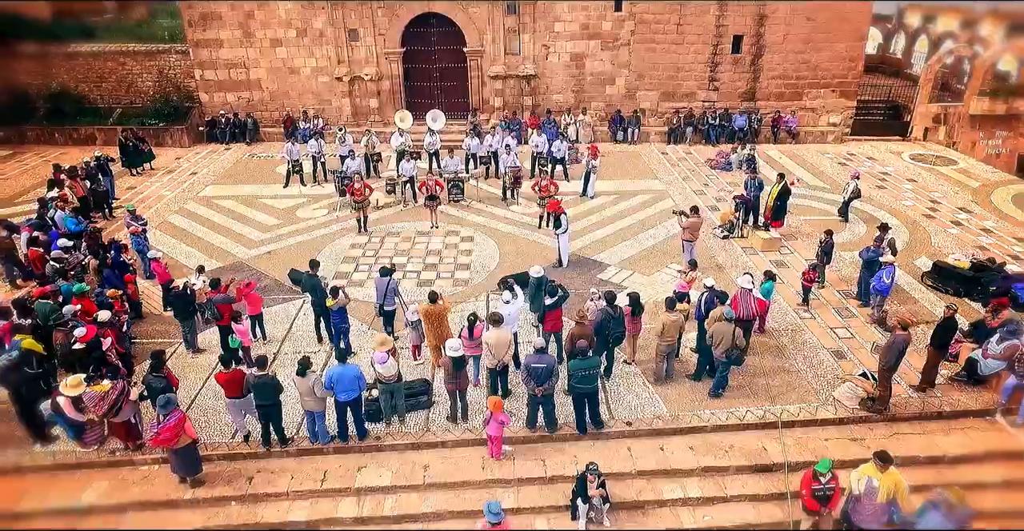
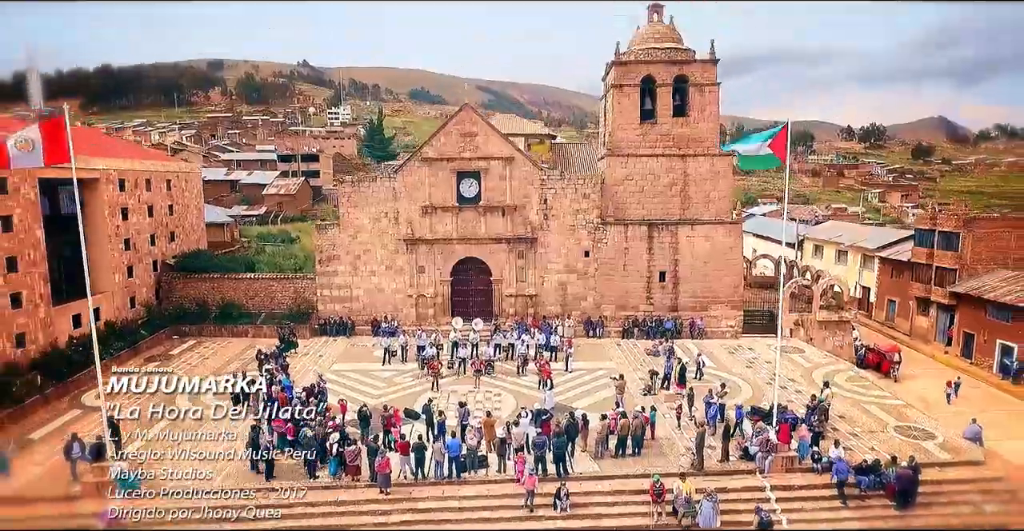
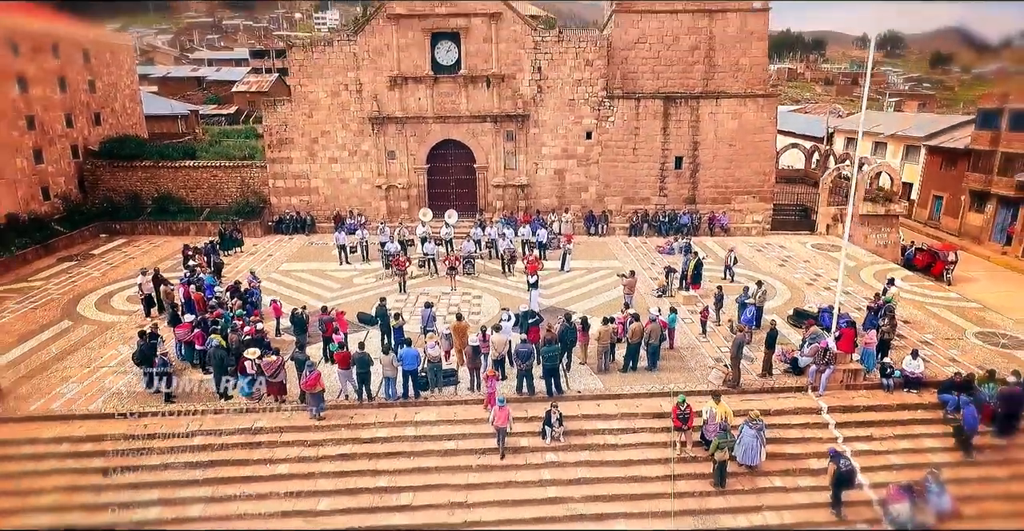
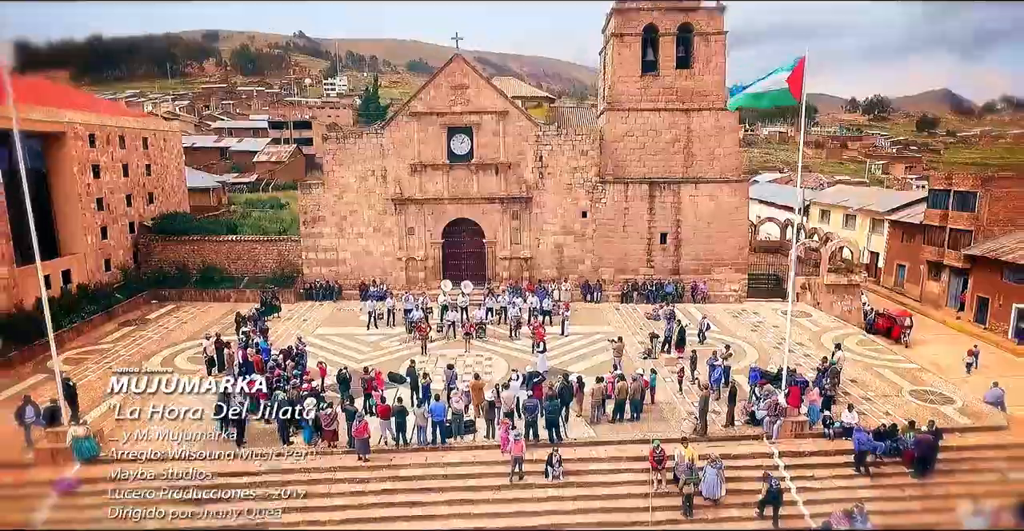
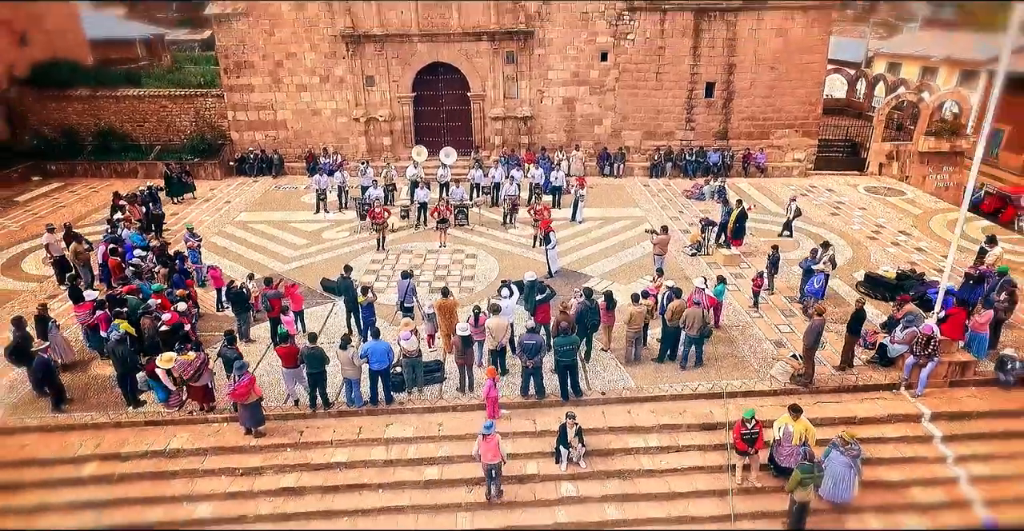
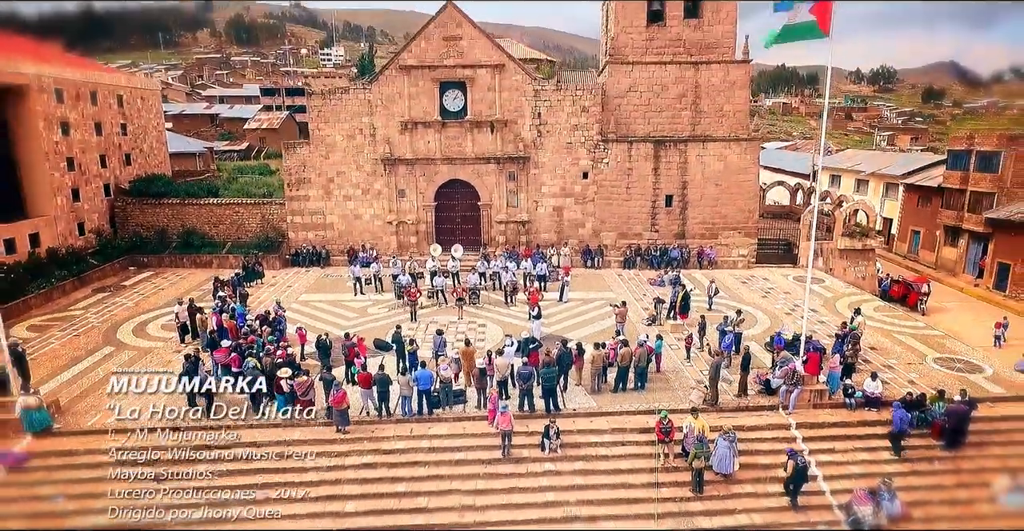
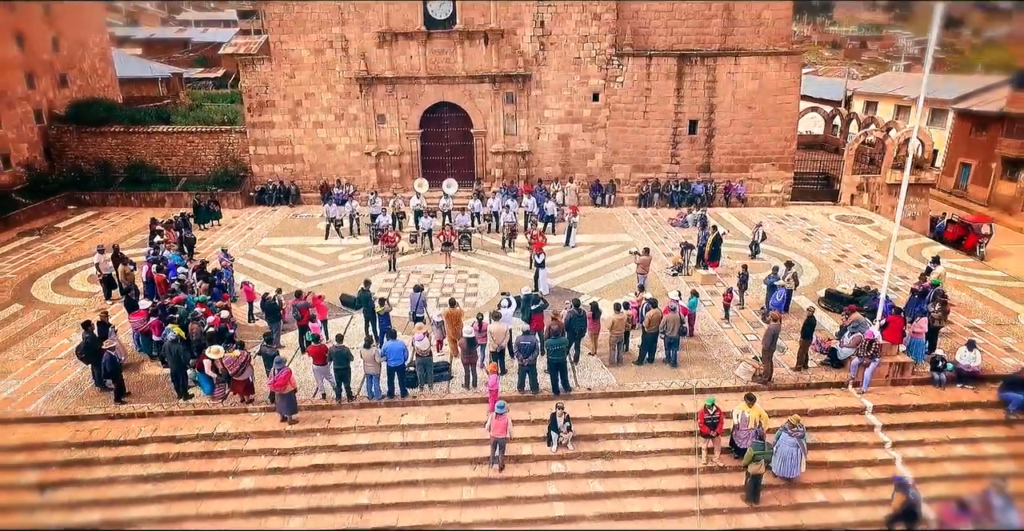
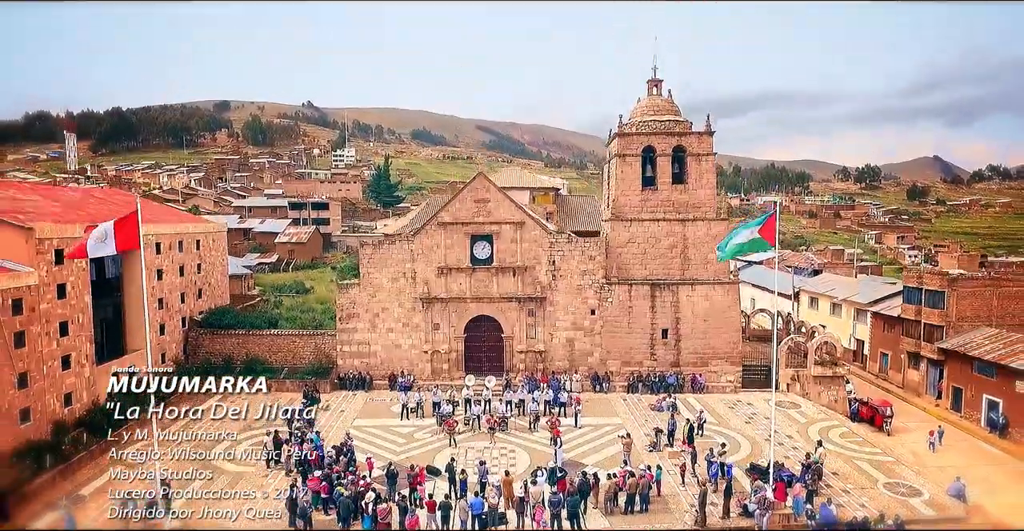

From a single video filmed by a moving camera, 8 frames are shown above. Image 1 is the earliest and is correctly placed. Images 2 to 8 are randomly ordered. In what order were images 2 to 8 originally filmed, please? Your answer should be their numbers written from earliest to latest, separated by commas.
5, 7, 3, 6, 4, 2, 8
